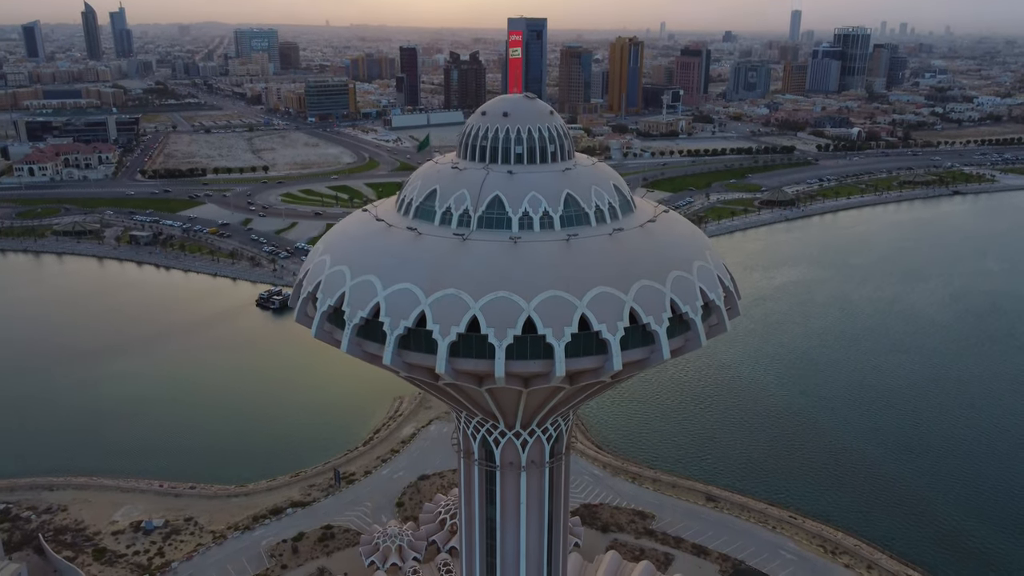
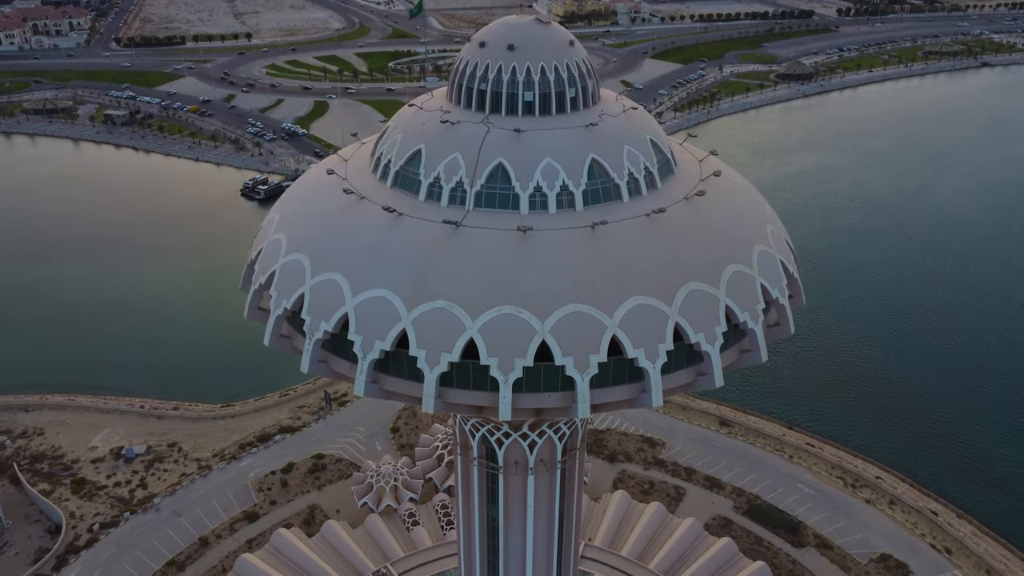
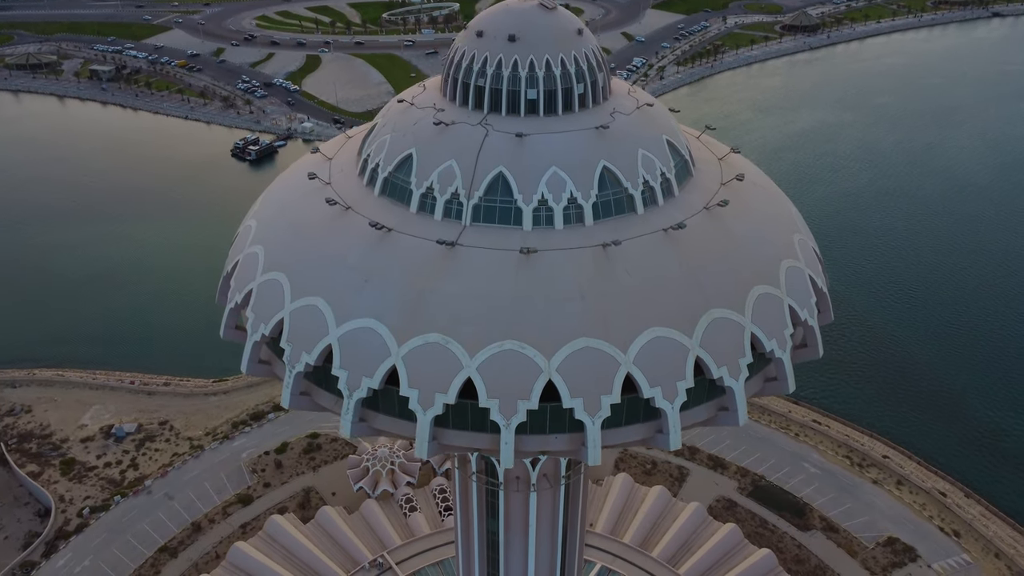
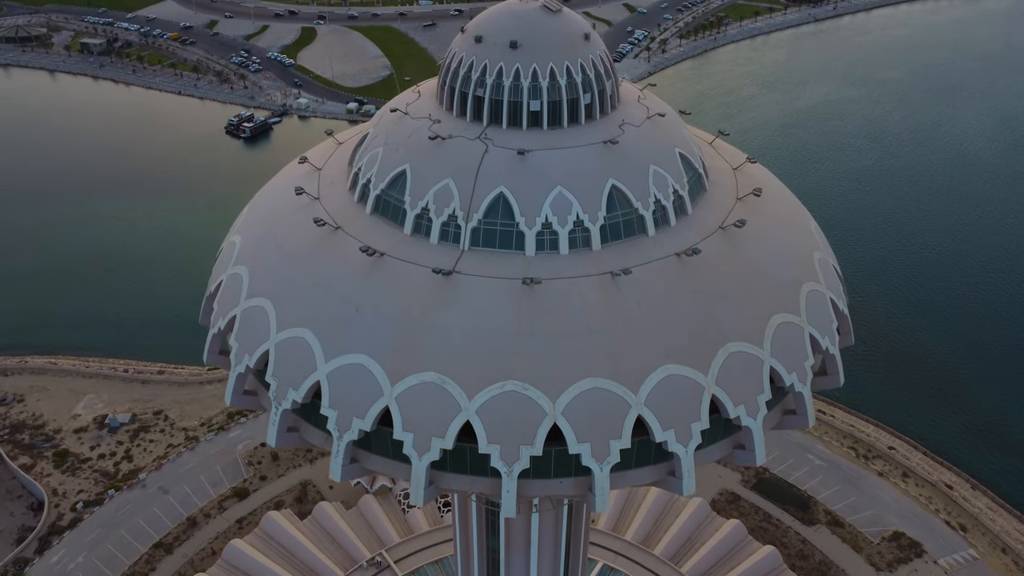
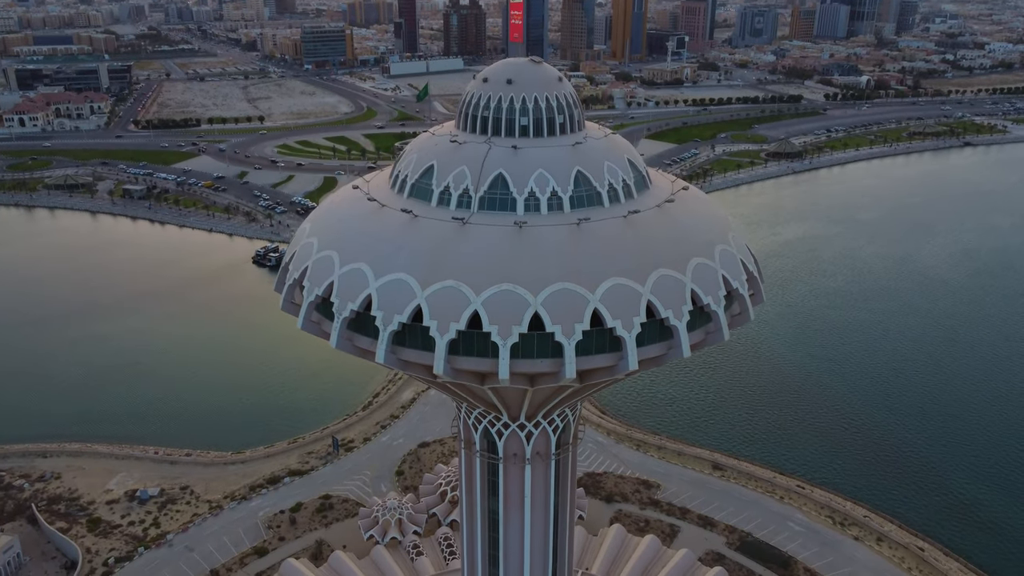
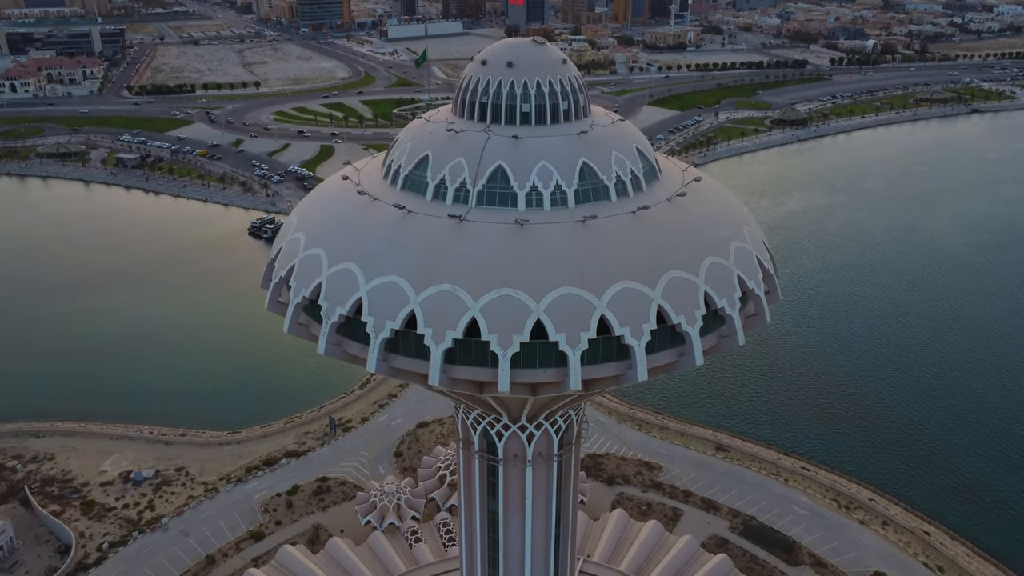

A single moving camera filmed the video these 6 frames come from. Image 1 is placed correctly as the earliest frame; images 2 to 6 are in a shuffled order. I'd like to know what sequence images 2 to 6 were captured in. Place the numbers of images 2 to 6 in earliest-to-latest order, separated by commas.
5, 6, 2, 3, 4
